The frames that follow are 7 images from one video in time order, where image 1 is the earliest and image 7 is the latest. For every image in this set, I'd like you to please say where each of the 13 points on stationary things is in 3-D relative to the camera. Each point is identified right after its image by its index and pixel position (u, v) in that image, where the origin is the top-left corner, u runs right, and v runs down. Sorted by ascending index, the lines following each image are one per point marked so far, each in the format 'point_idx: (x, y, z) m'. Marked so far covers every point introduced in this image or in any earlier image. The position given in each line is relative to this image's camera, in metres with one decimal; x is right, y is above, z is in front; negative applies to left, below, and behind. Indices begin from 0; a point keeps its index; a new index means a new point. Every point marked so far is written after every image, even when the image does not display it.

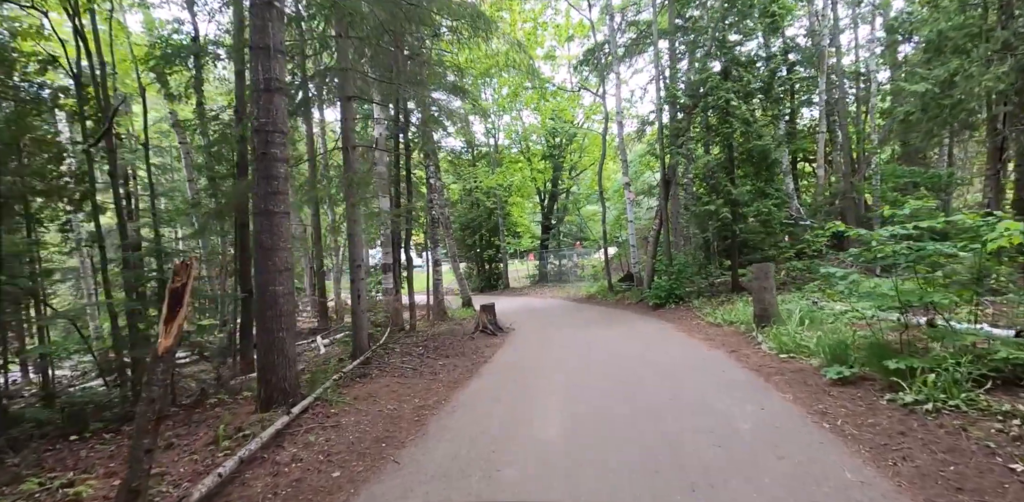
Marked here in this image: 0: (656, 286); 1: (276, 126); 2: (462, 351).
0: (+3.7, -0.9, +13.9) m
1: (-2.6, +1.3, +5.8) m
2: (-0.9, -1.9, +10.4) m
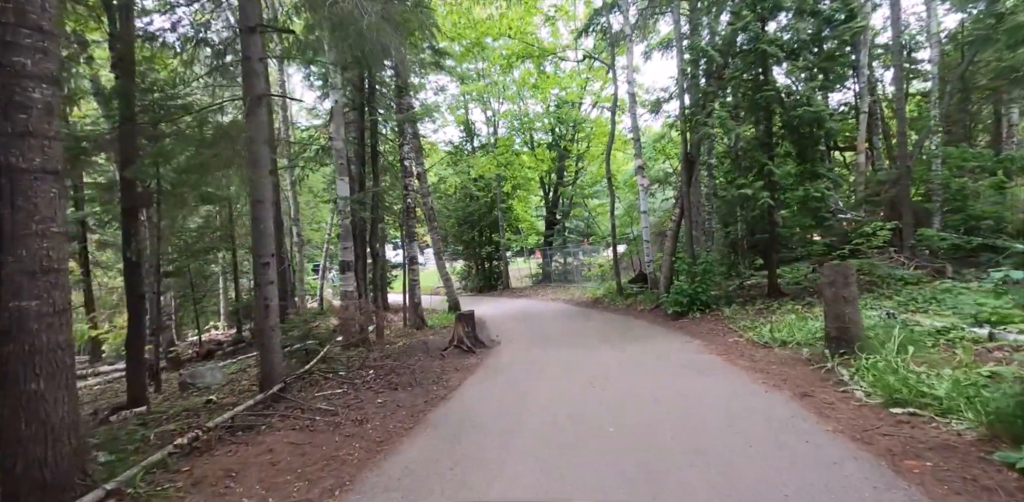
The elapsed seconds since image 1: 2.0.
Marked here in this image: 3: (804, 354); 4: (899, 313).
0: (+3.4, -0.8, +11.3) m
1: (-3.0, +1.4, +3.3) m
2: (-1.3, -1.8, +7.9) m
3: (+3.5, -1.3, +6.5) m
4: (+5.8, -0.9, +8.1) m
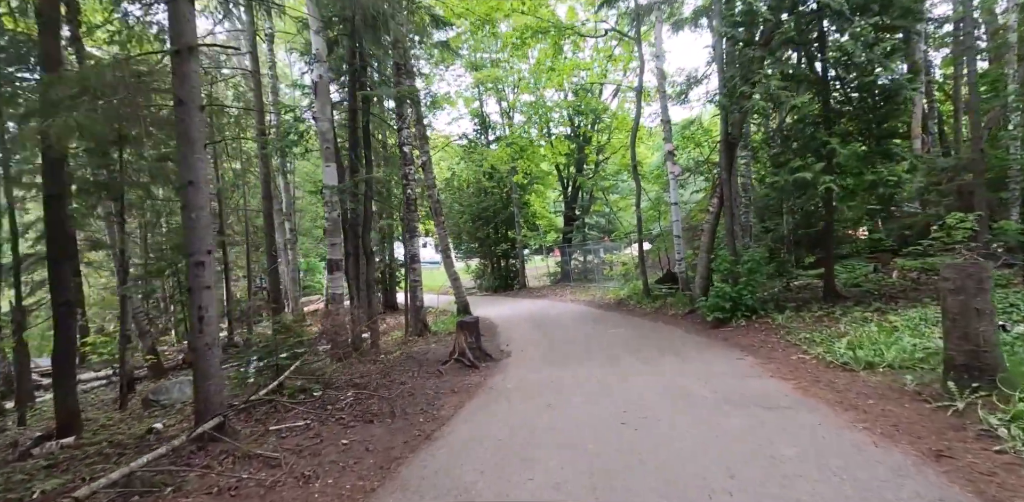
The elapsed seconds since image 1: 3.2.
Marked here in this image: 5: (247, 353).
0: (+3.7, -0.7, +9.6) m
1: (-3.0, +1.5, +1.9) m
2: (-1.1, -1.8, +6.4) m
3: (+3.6, -1.2, +4.8) m
4: (+5.9, -0.9, +6.3) m
5: (-3.4, -1.3, +6.8) m
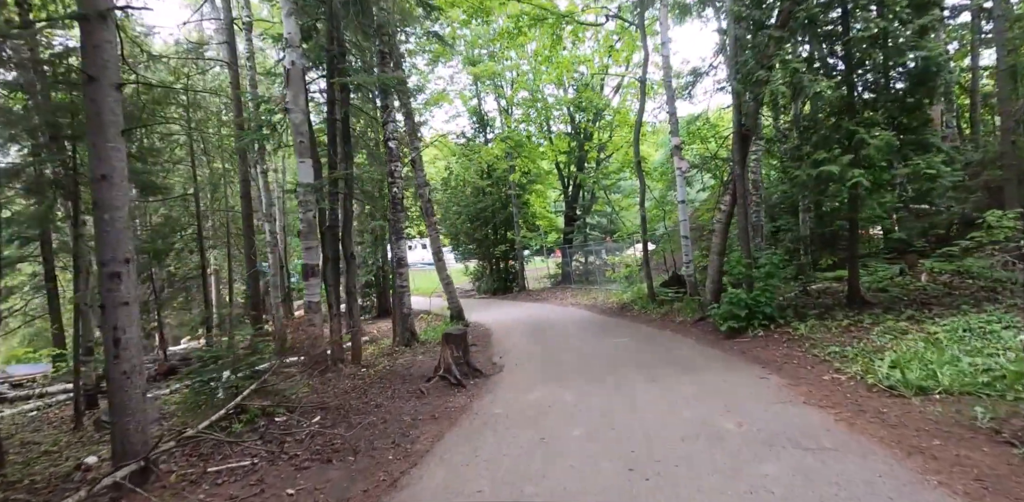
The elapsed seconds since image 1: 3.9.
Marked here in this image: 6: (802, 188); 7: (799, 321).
0: (+3.5, -0.8, +8.8) m
1: (-3.2, +1.4, +1.0) m
2: (-1.3, -1.8, +5.5) m
3: (+3.4, -1.2, +4.0) m
4: (+5.8, -0.9, +5.5) m
5: (-3.5, -1.4, +6.0) m
6: (+4.5, +1.0, +8.3) m
7: (+4.5, -1.1, +8.4) m
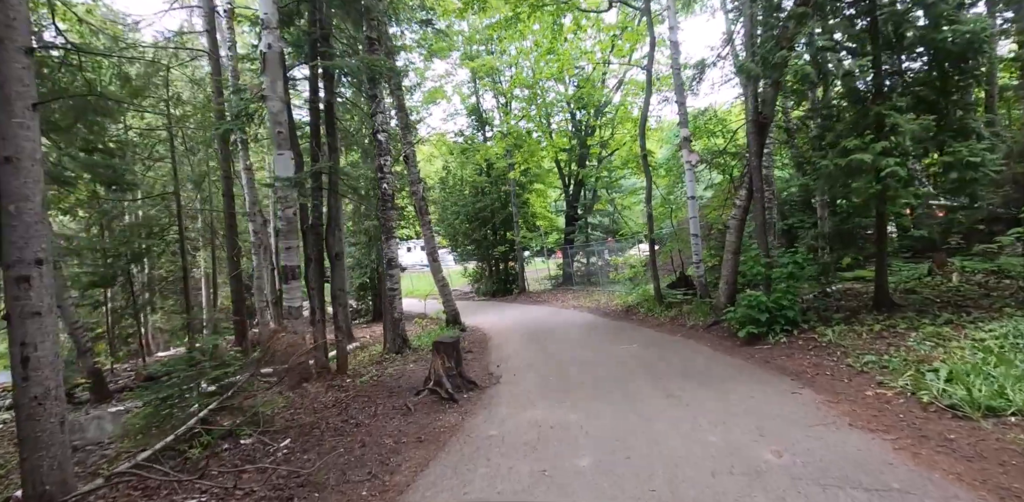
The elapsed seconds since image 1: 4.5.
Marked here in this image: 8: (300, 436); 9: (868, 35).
0: (+3.5, -0.8, +8.0) m
1: (-3.2, +1.4, +0.3) m
2: (-1.3, -1.8, +4.8) m
3: (+3.4, -1.2, +3.2) m
4: (+5.7, -0.9, +4.7) m
5: (-3.5, -1.4, +5.2) m
6: (+4.5, +1.0, +7.6) m
7: (+4.5, -1.1, +7.7) m
8: (-2.2, -1.9, +5.5) m
9: (+5.0, +3.1, +7.6) m
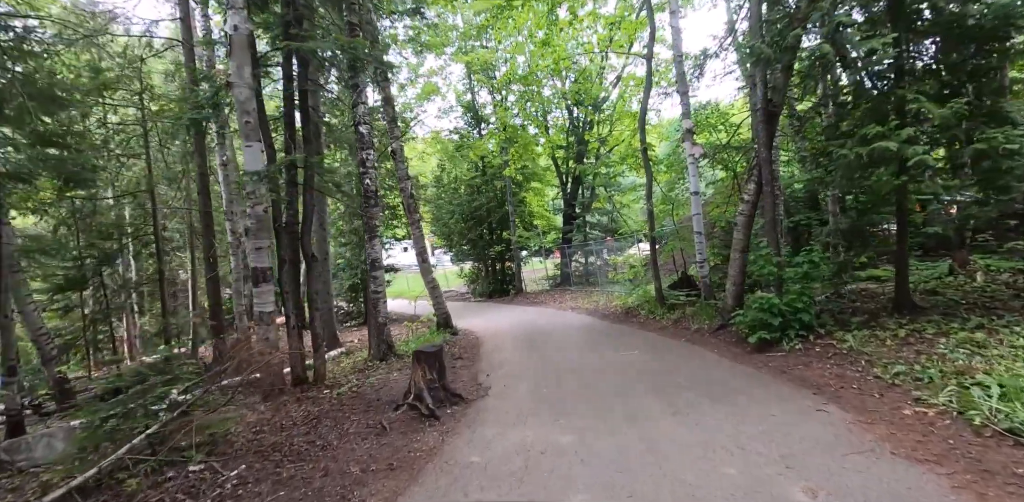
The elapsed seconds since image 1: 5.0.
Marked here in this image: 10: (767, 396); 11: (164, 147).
0: (+3.4, -0.7, +7.4) m
1: (-3.4, +1.4, -0.3) m
2: (-1.4, -1.8, +4.2) m
3: (+3.3, -1.2, +2.6) m
4: (+5.6, -0.8, +4.1) m
5: (-3.7, -1.4, +4.6) m
6: (+4.3, +1.1, +7.0) m
7: (+4.3, -1.0, +7.0) m
8: (-2.3, -1.9, +4.9) m
9: (+4.9, +3.1, +6.9) m
10: (+2.5, -1.4, +5.1) m
11: (-7.8, +2.3, +12.0) m
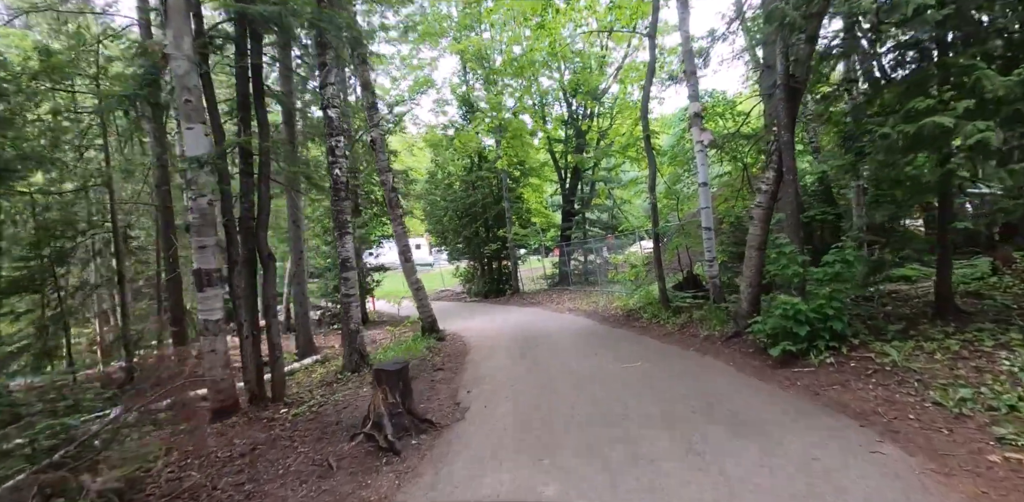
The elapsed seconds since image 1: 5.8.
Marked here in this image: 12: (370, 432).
0: (+3.2, -0.7, +6.4) m
1: (-3.6, +1.4, -1.3) m
2: (-1.6, -1.8, +3.2) m
3: (+3.1, -1.2, +1.6) m
4: (+5.4, -0.8, +3.1) m
5: (-3.9, -1.4, +3.6) m
6: (+4.1, +1.1, +6.0) m
7: (+4.1, -1.0, +6.0) m
8: (-2.5, -1.9, +3.9) m
9: (+4.7, +3.1, +5.9) m
10: (+2.3, -1.4, +4.1) m
11: (-8.0, +2.3, +11.0) m
12: (-1.3, -1.7, +4.9) m
